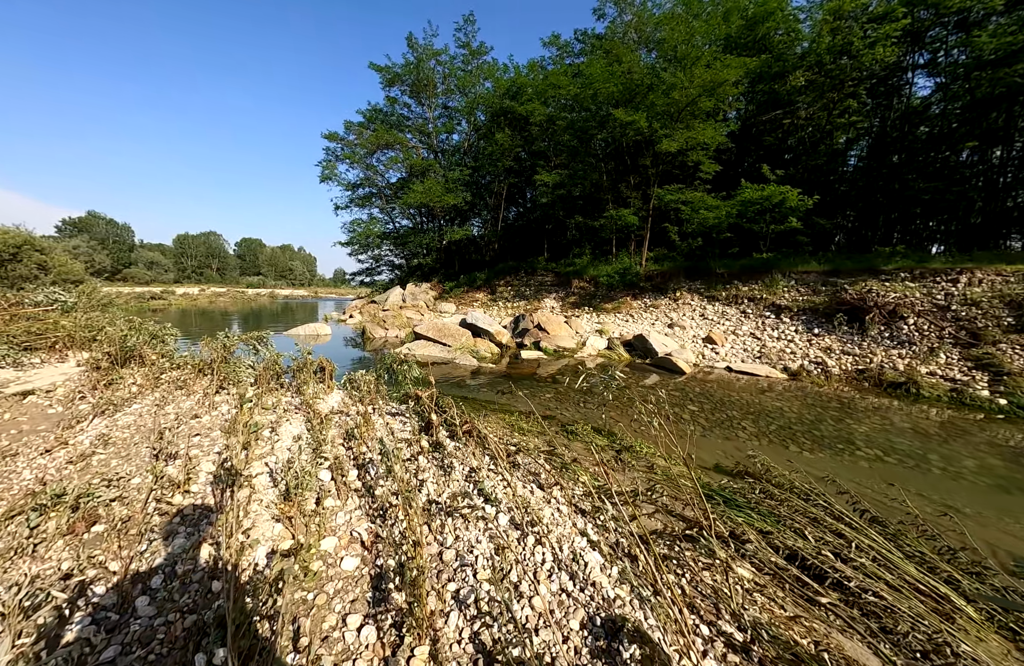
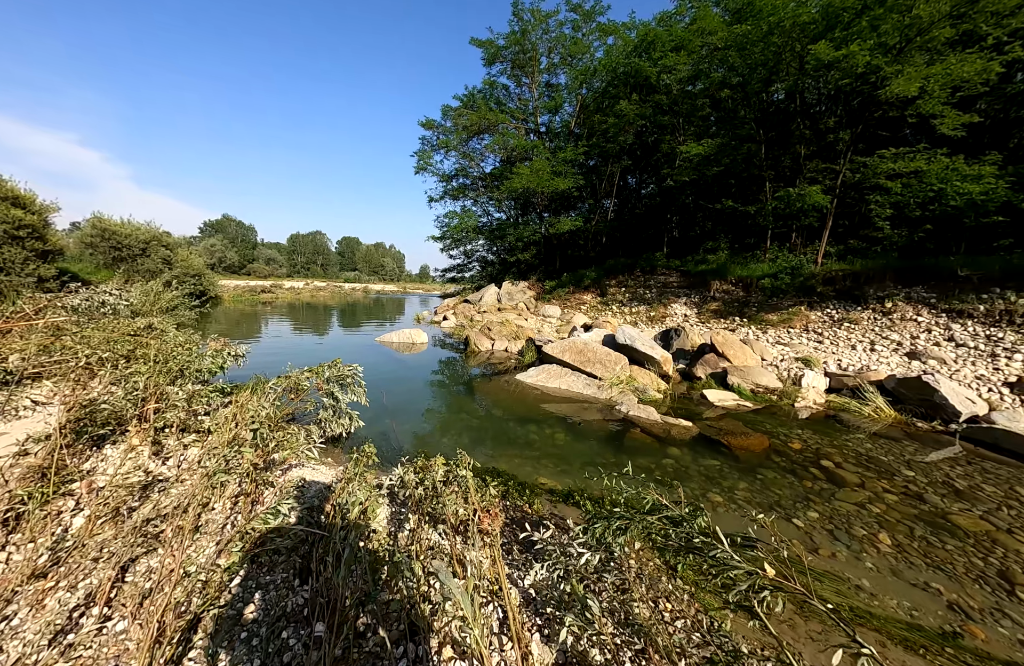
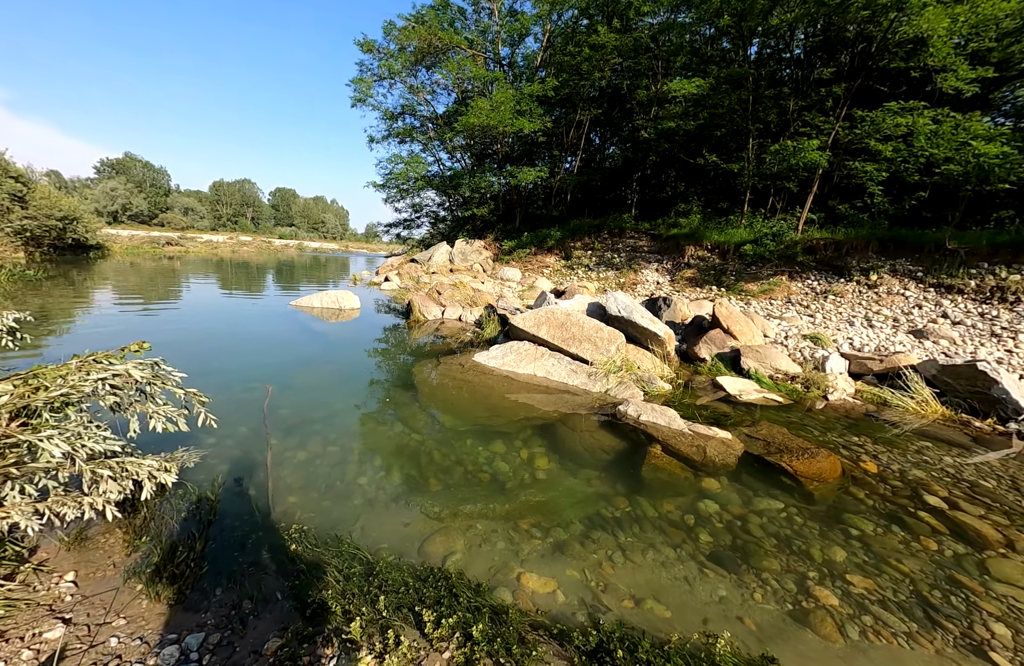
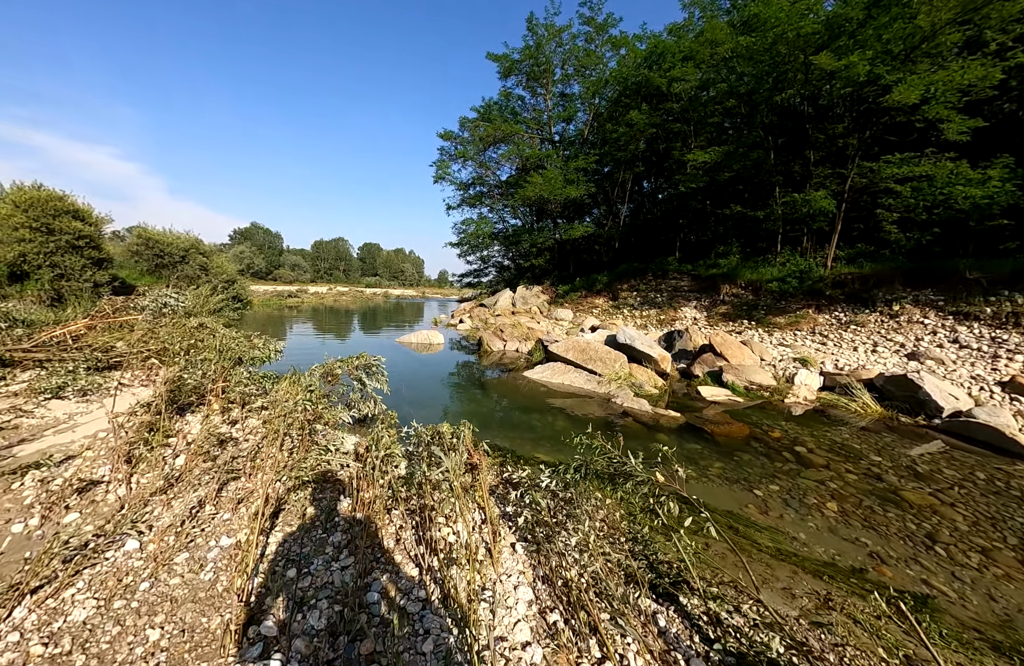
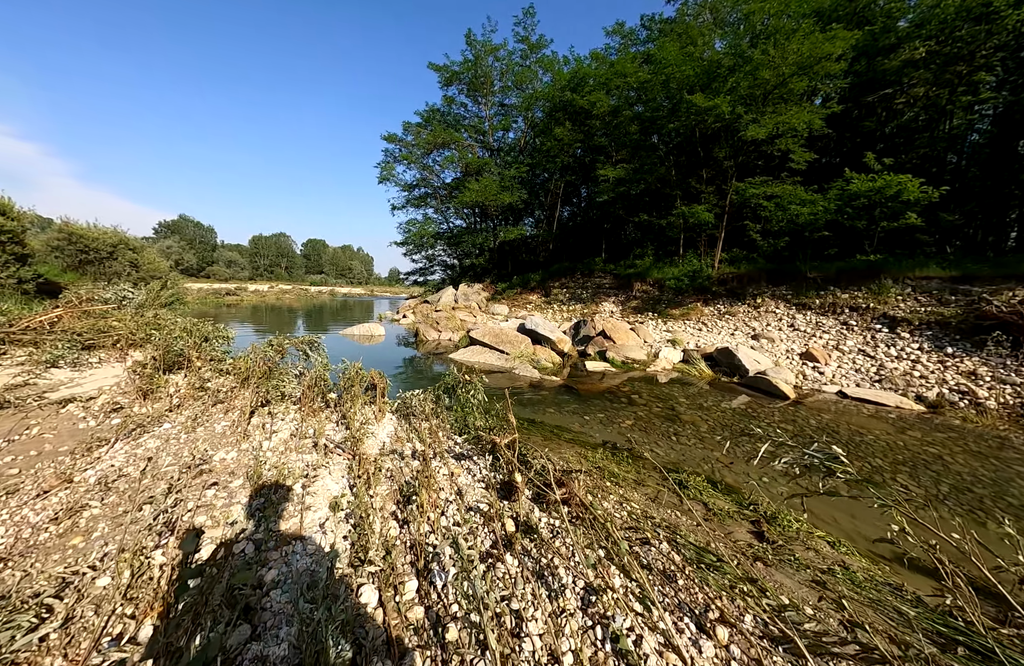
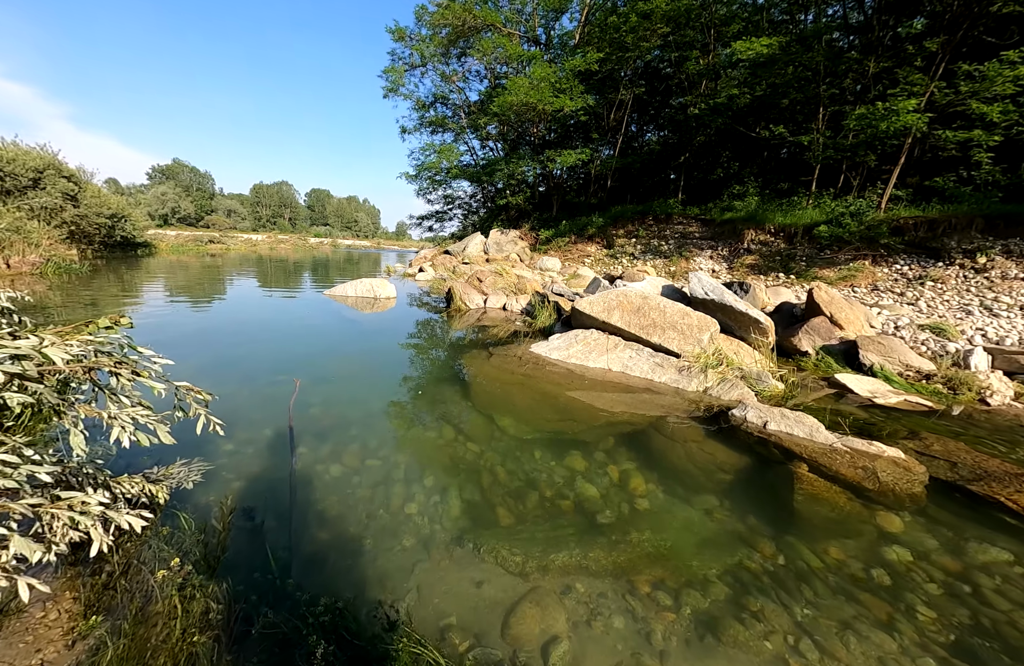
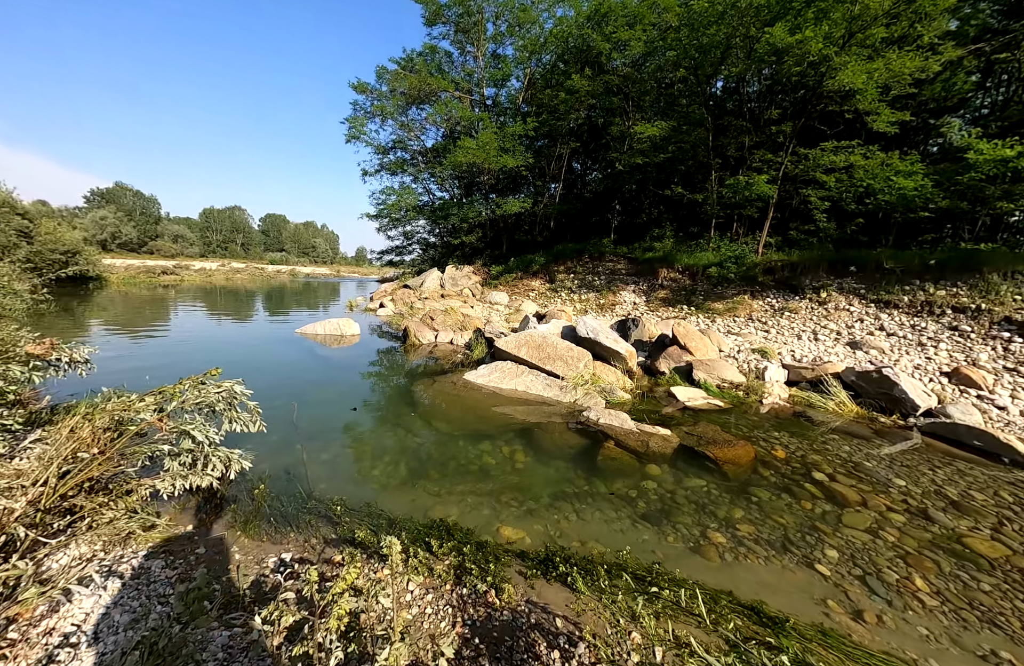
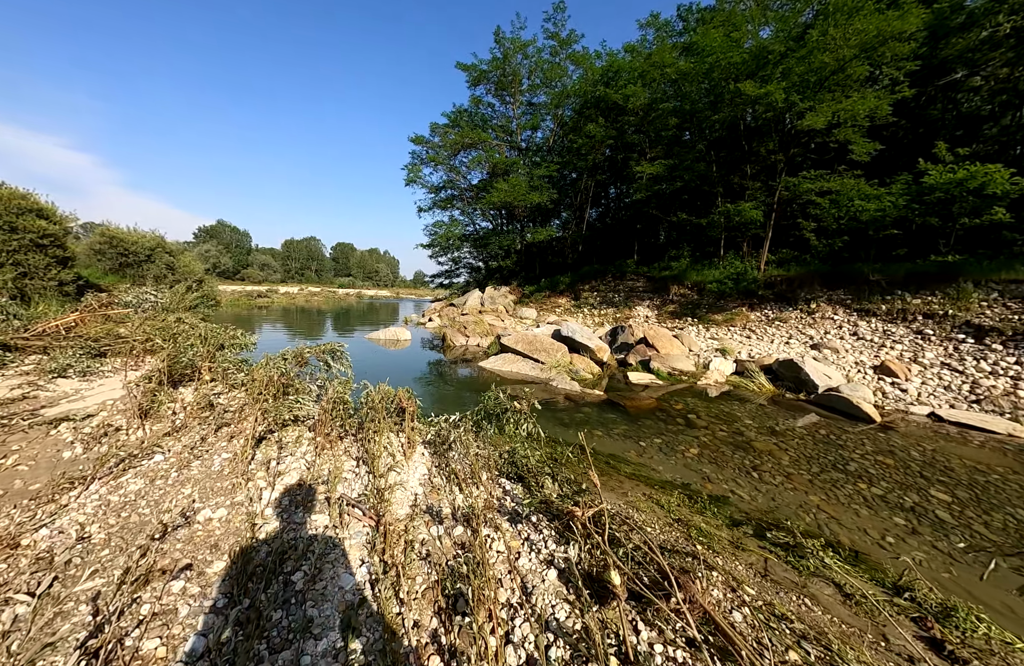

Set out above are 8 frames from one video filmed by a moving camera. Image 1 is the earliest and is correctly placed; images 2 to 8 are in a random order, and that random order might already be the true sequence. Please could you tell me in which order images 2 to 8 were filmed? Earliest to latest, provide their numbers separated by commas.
5, 8, 4, 2, 7, 3, 6
